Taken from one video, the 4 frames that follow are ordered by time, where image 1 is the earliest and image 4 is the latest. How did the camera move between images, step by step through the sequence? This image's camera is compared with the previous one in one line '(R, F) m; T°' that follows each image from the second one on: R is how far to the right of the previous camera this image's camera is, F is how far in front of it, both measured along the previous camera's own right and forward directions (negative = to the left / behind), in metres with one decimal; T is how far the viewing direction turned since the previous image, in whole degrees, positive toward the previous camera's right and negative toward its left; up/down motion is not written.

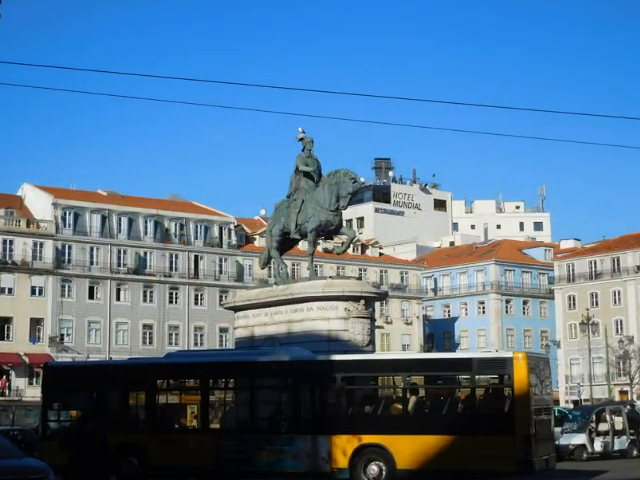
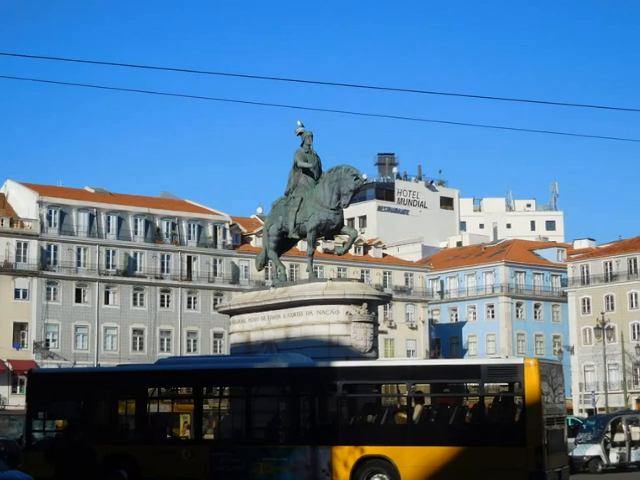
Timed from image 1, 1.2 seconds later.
(+0.1, +0.9) m; 0°
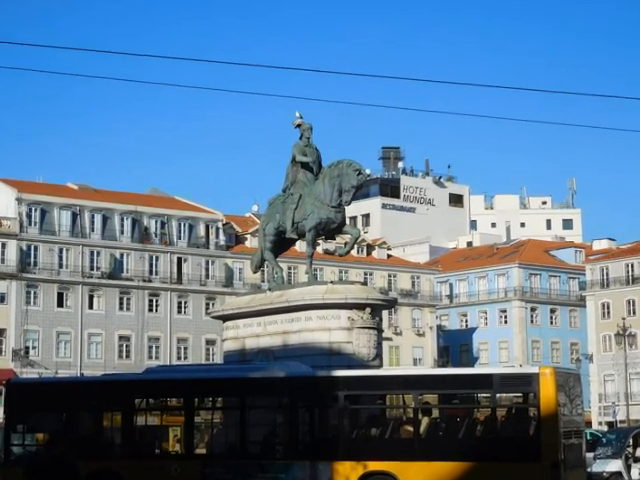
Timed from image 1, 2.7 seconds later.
(+0.1, +1.2) m; 0°
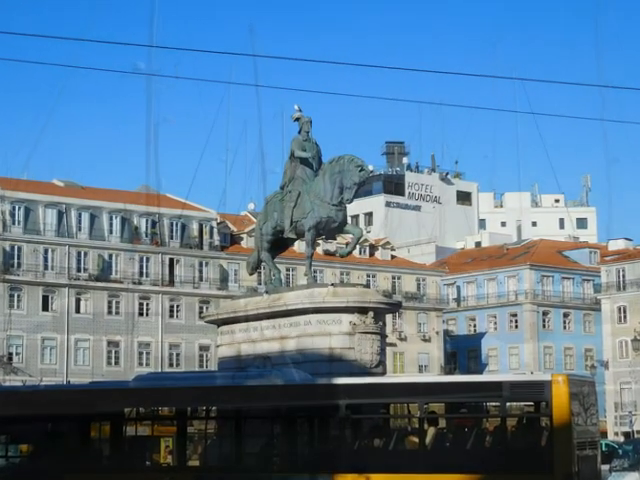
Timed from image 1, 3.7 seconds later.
(0.0, +0.8) m; 0°
